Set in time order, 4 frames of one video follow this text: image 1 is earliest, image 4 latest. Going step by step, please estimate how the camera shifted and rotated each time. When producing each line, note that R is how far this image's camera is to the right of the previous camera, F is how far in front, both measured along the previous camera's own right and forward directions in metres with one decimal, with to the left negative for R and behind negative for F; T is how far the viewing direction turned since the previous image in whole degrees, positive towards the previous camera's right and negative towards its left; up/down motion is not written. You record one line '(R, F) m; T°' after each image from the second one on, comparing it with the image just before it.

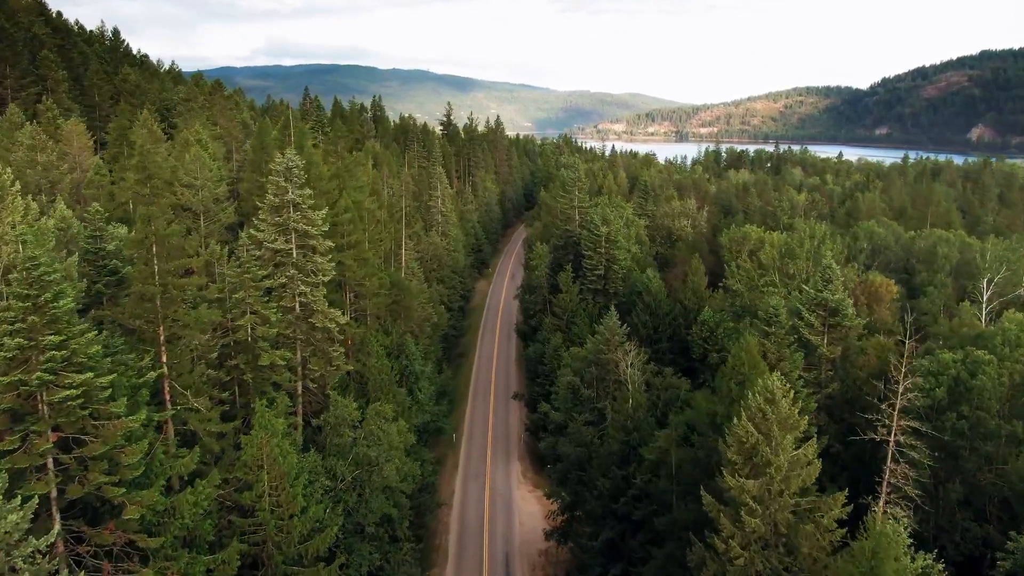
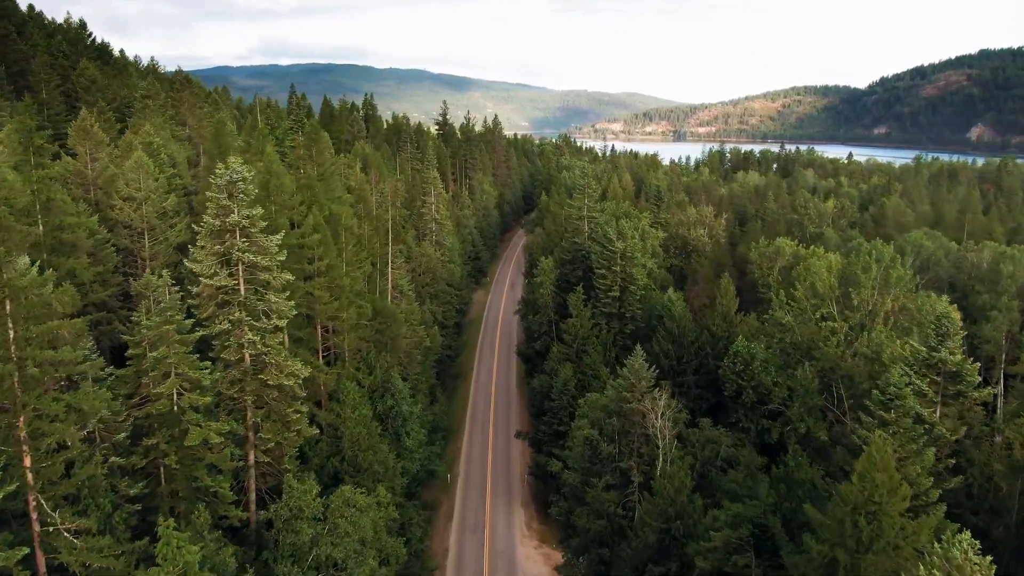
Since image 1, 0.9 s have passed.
(-0.4, +7.6) m; 0°
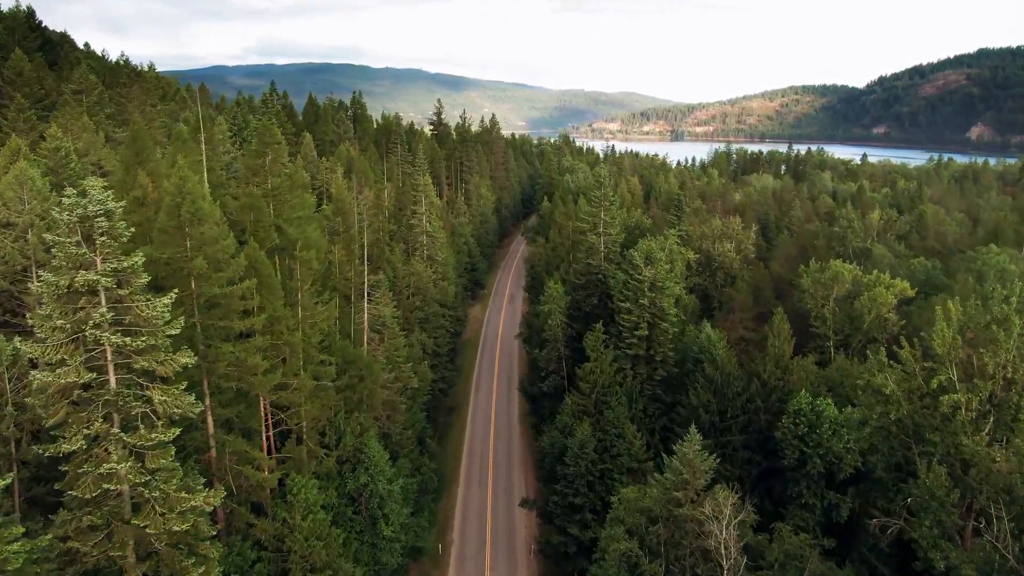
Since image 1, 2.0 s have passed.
(-0.5, +9.8) m; 0°
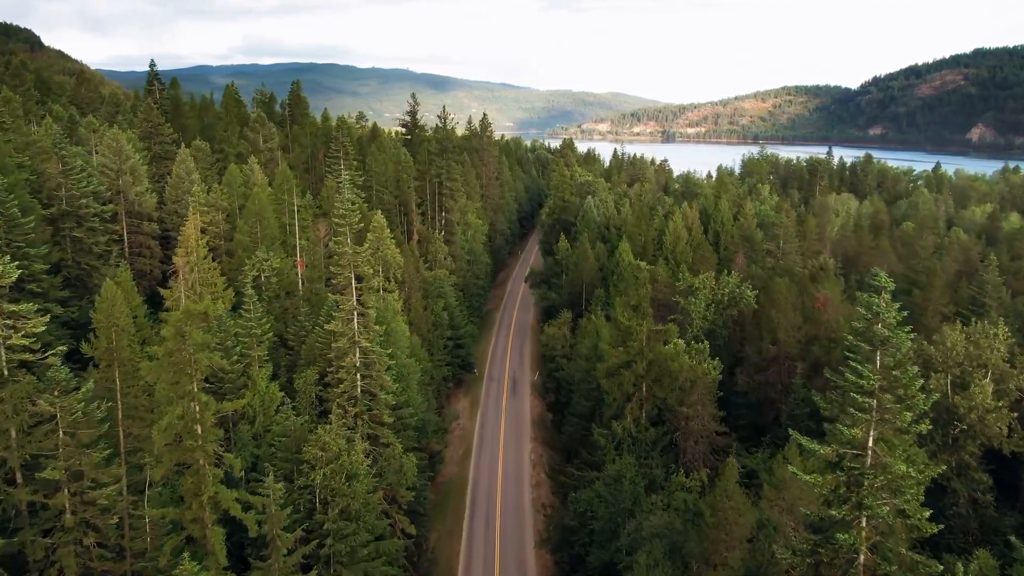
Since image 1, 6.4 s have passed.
(-1.8, +38.0) m; +1°
